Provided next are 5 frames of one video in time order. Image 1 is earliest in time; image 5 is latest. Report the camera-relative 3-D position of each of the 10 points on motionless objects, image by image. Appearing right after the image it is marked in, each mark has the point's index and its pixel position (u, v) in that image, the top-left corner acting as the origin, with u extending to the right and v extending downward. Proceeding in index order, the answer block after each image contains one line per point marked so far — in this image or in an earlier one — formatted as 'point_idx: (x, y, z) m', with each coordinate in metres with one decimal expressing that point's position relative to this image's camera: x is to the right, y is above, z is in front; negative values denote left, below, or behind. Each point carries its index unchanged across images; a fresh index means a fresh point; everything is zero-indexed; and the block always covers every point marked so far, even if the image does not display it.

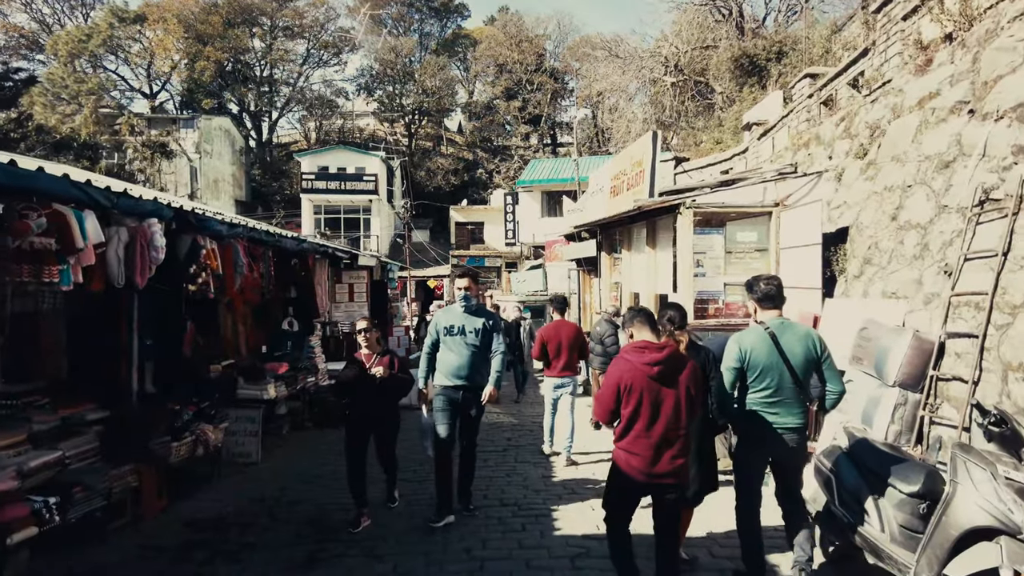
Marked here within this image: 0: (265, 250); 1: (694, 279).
0: (-3.0, +0.5, +7.9) m
1: (+2.4, +0.1, +8.6) m
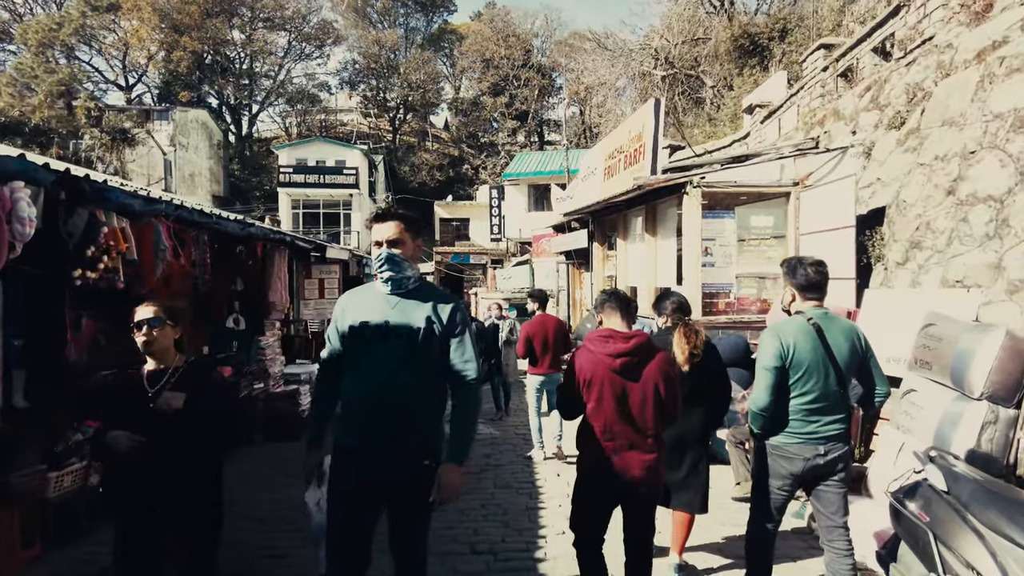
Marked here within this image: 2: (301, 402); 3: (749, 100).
0: (-3.2, +0.6, +6.7) m
1: (+2.2, +0.2, +7.5) m
2: (-2.7, -1.5, +8.6) m
3: (+5.1, +4.0, +14.2) m
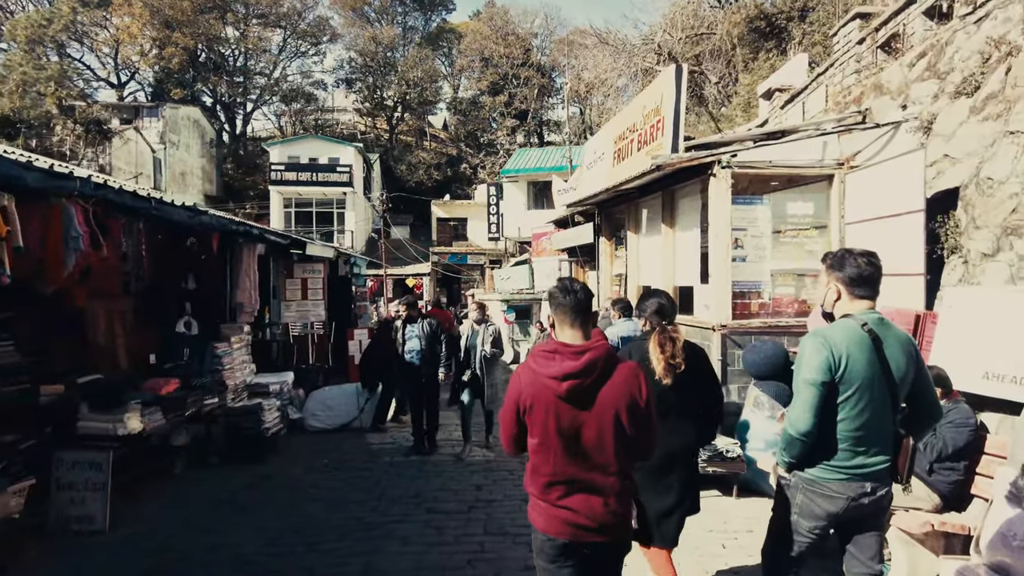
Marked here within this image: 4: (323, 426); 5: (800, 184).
0: (-3.2, +0.6, +5.6) m
1: (+2.1, +0.2, +6.4) m
2: (-2.8, -1.5, +7.5) m
3: (+5.1, +4.0, +13.1) m
4: (-2.5, -1.9, +8.9) m
5: (+2.9, +1.0, +6.5) m
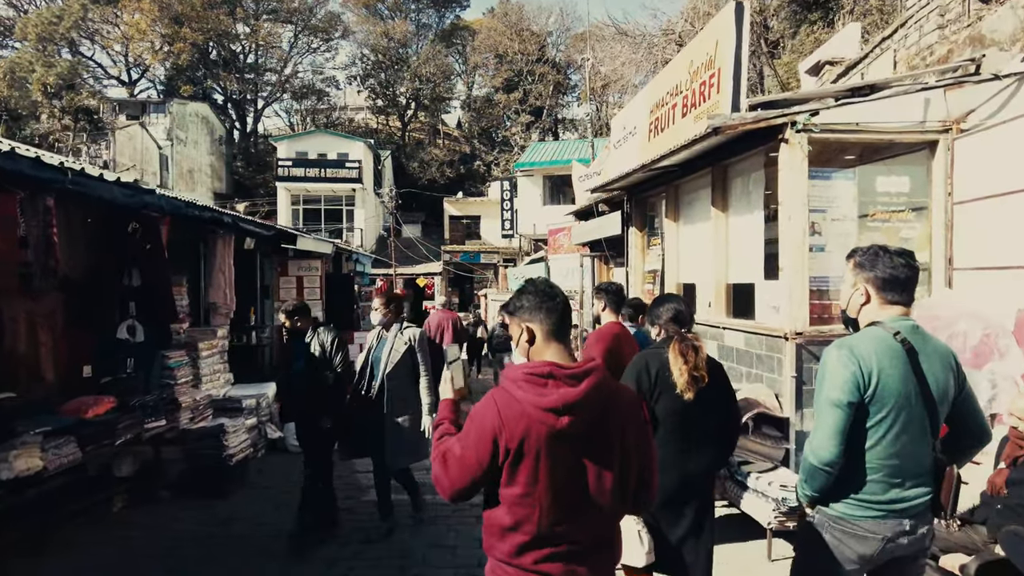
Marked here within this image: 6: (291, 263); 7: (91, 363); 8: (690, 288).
0: (-3.1, +0.6, +4.3) m
1: (+2.2, +0.2, +5.0) m
2: (-2.6, -1.5, +6.2) m
3: (+5.4, +4.1, +11.7) m
4: (-2.4, -1.8, +7.6) m
5: (+3.0, +1.1, +5.1) m
6: (-3.9, +0.4, +11.5) m
7: (-3.5, -0.6, +5.3) m
8: (+1.9, 0.0, +7.0) m
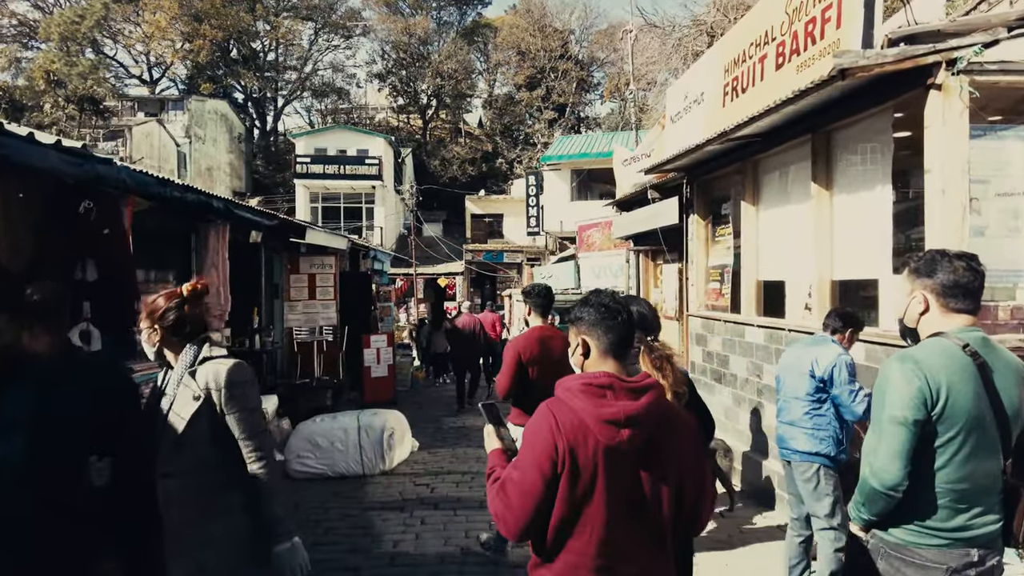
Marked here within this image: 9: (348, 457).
0: (-2.8, +0.6, +3.2) m
1: (+2.6, +0.3, +3.7) m
2: (-2.3, -1.4, +5.0) m
3: (+5.9, +4.1, +10.3) m
4: (-2.0, -1.8, +6.4) m
5: (+3.3, +1.1, +3.8) m
6: (-3.3, +0.5, +10.4) m
7: (-3.1, -0.6, +4.2) m
8: (+2.3, 0.0, +5.7) m
9: (-1.7, -1.7, +6.5) m
